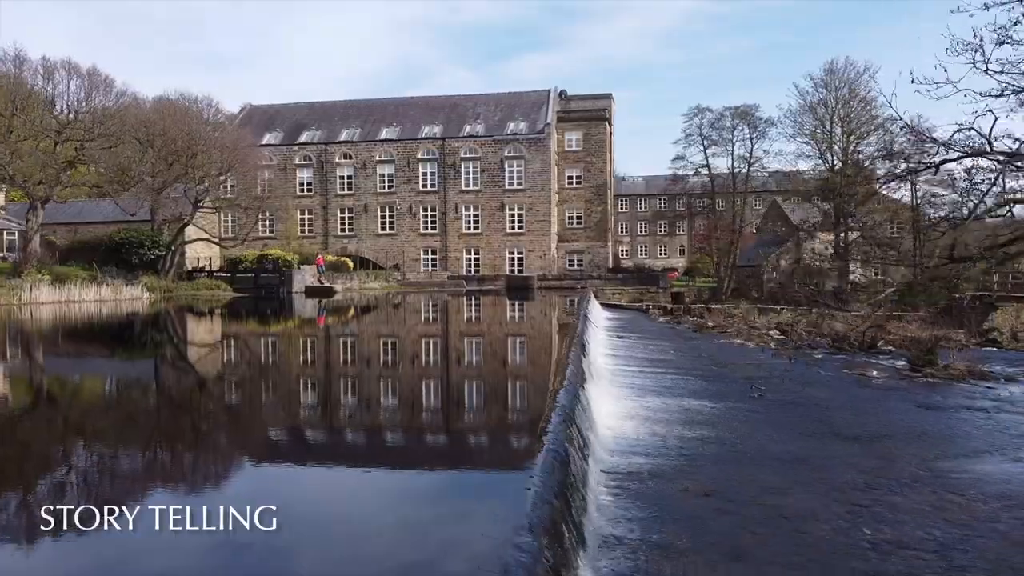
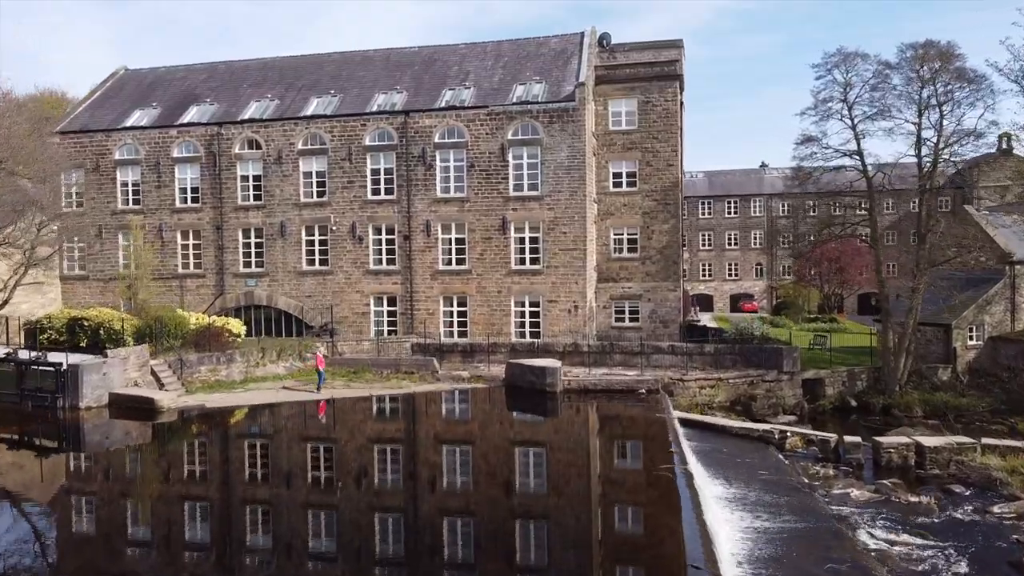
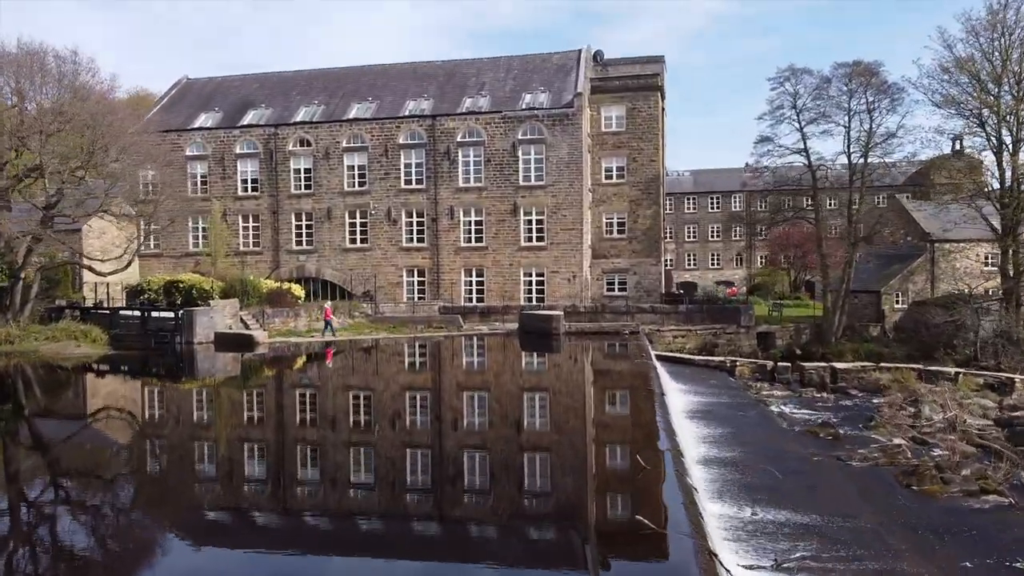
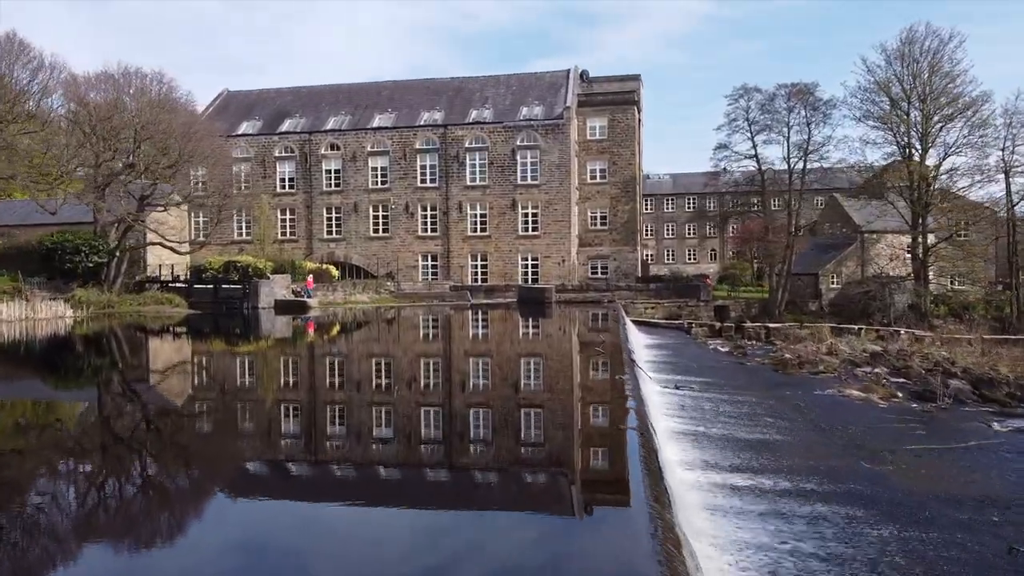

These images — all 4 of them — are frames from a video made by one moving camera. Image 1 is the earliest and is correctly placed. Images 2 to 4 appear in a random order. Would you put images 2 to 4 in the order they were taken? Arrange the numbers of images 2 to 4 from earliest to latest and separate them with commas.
4, 3, 2
